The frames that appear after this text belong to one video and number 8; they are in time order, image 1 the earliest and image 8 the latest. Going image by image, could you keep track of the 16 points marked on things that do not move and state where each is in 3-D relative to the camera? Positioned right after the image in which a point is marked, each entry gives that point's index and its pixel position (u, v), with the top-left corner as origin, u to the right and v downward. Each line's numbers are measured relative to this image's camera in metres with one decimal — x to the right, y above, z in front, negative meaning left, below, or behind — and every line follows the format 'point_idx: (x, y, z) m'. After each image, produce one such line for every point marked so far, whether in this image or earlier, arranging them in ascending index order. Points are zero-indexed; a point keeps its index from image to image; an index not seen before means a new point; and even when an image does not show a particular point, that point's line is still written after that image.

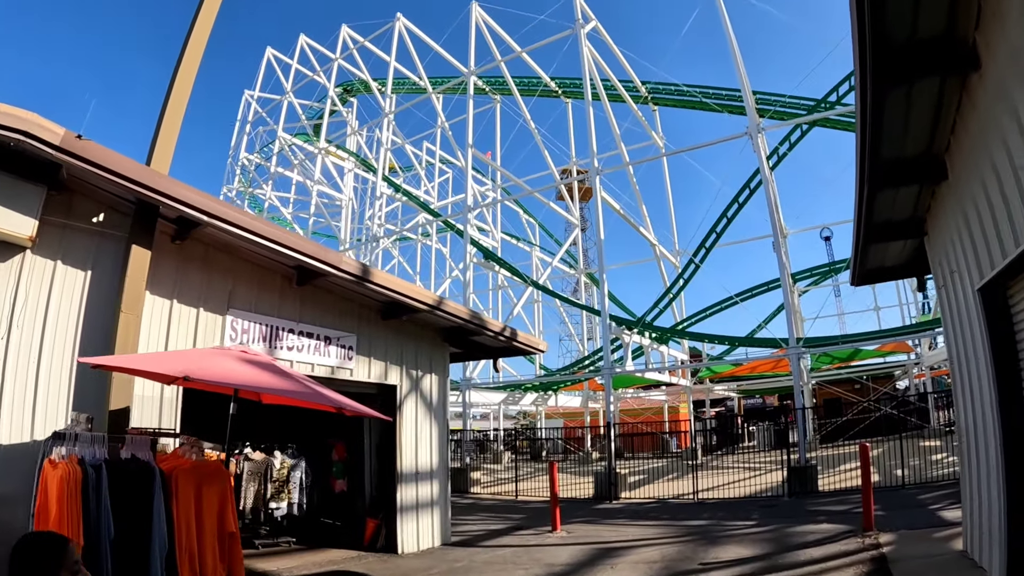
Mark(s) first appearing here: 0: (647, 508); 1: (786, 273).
0: (+2.7, -4.6, +13.6) m
1: (+7.6, +0.5, +18.5) m
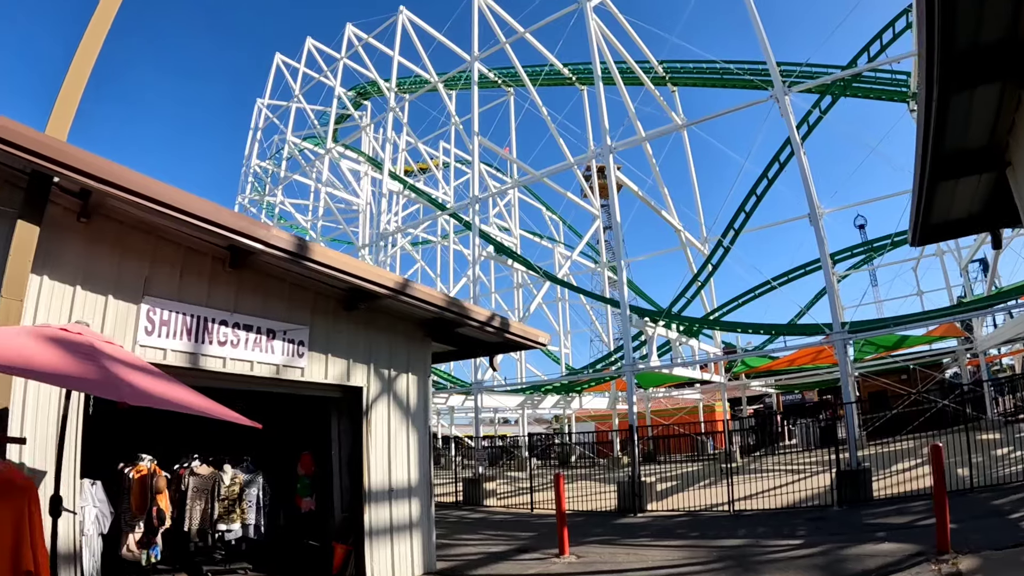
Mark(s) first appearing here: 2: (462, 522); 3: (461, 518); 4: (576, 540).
0: (+2.9, -4.3, +11.9) m
1: (+7.8, +1.0, +16.6) m
2: (-1.1, -5.0, +14.3) m
3: (-1.2, -5.2, +14.9) m
4: (+1.0, -4.3, +11.0) m
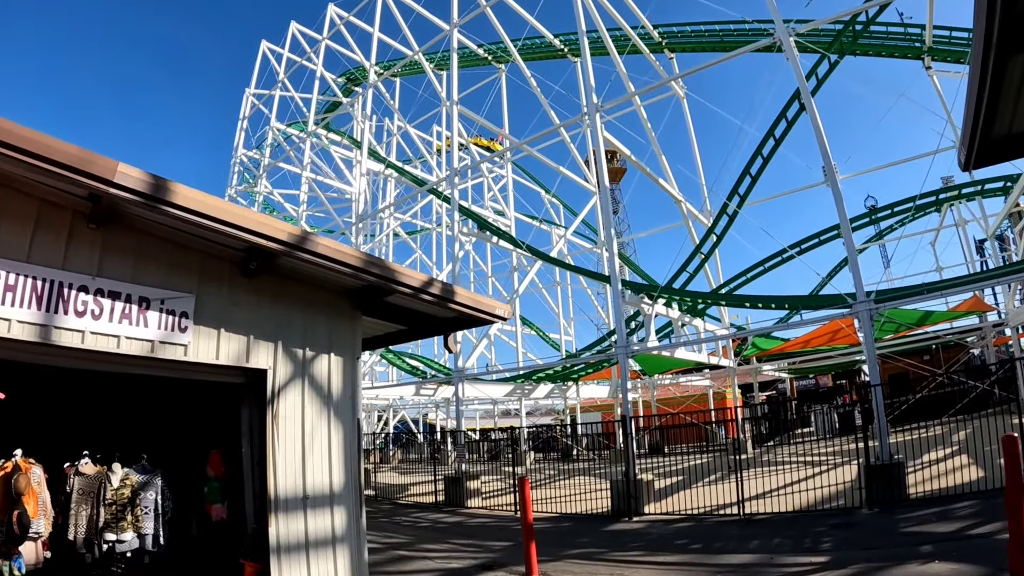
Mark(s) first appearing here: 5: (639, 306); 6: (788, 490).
0: (+2.4, -3.7, +10.2) m
1: (+7.3, +1.7, +14.7) m
2: (-1.5, -4.6, +12.6) m
3: (-1.5, -4.7, +13.2) m
4: (+0.6, -3.8, +9.3) m
5: (+2.8, -0.5, +17.2) m
6: (+5.0, -3.7, +12.0) m
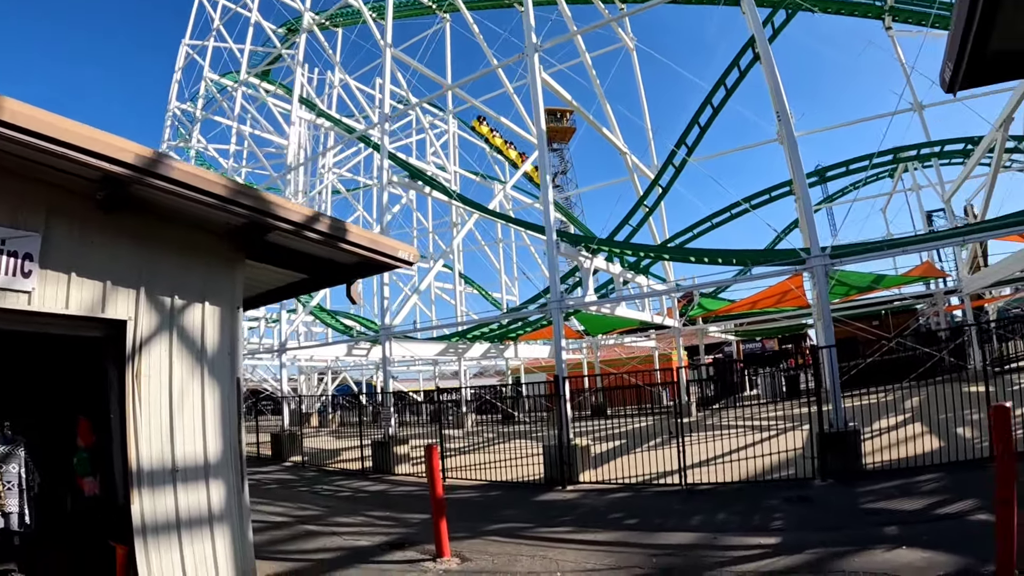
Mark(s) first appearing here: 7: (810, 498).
0: (+1.4, -3.0, +9.3) m
1: (+6.0, +2.5, +13.9) m
2: (-2.8, -3.6, +11.5) m
3: (-2.8, -3.7, +12.1) m
4: (-0.4, -3.1, +8.3) m
5: (+1.3, +0.7, +16.2) m
6: (+3.8, -2.9, +11.4) m
7: (+3.4, -2.4, +7.5) m
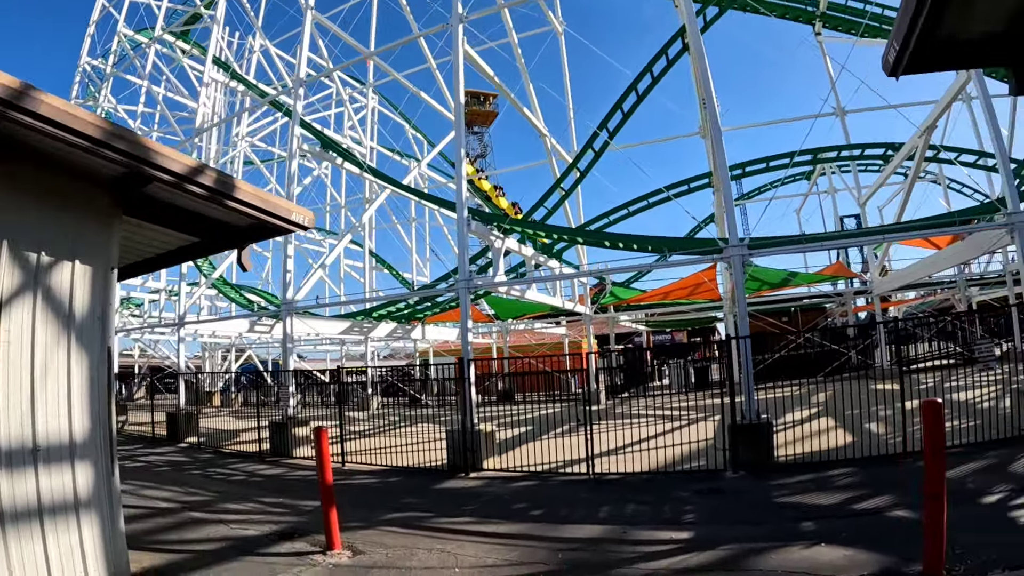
0: (+0.1, -2.8, +9.0) m
1: (+4.4, +2.7, +14.0) m
2: (-4.3, -3.1, +10.7) m
3: (-4.4, -3.2, +11.3) m
4: (-1.5, -2.8, +7.8) m
5: (-0.6, +1.1, +15.8) m
6: (+2.2, -2.7, +11.3) m
7: (+2.4, -2.3, +7.4) m
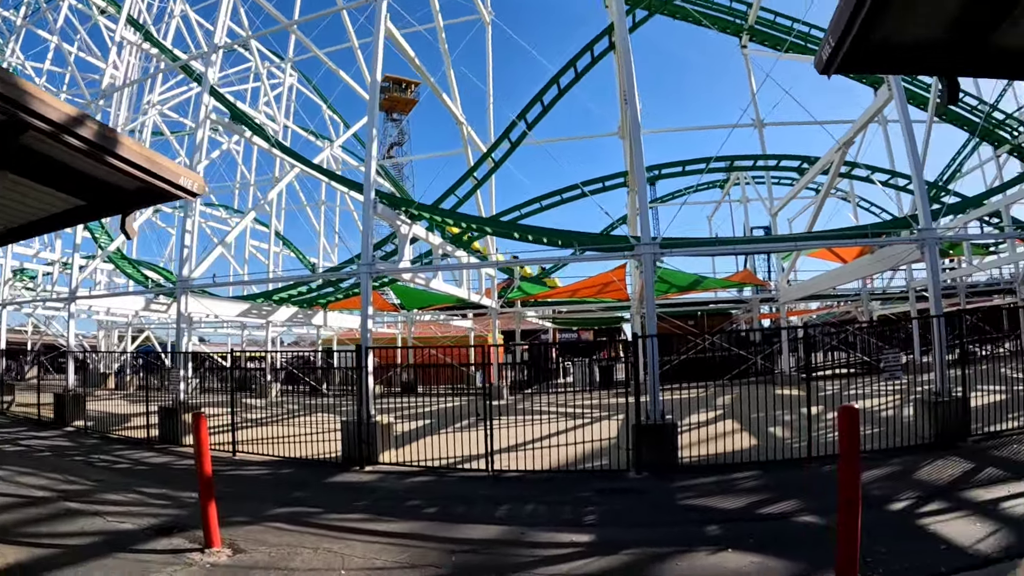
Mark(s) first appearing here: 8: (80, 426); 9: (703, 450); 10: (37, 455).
0: (-1.2, -2.5, +8.5) m
1: (+2.7, +2.7, +14.0) m
2: (-5.8, -2.6, +9.5) m
3: (-6.0, -2.7, +10.1) m
4: (-2.7, -2.5, +7.0) m
5: (-2.6, +1.4, +15.1) m
6: (+0.6, -2.6, +11.1) m
7: (+1.2, -2.2, +7.2) m
8: (-11.2, -3.3, +16.1) m
9: (+2.6, -2.2, +9.2) m
10: (-8.6, -2.8, +11.3) m
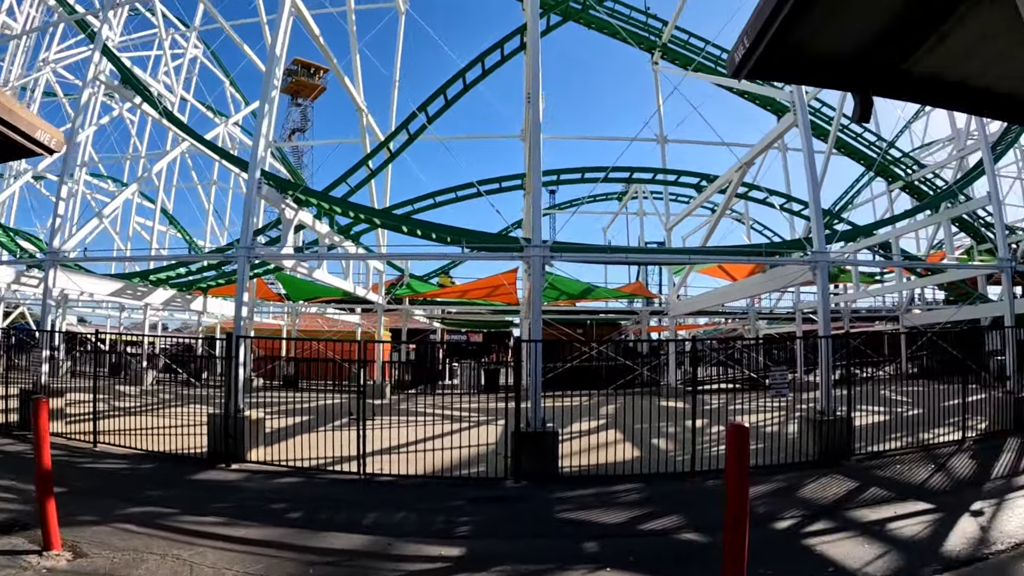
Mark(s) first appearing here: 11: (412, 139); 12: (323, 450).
0: (-2.7, -2.3, +7.7) m
1: (+0.7, +2.6, +13.8) m
2: (-7.4, -2.0, +8.0) m
3: (-7.7, -2.1, +8.6) m
4: (-4.0, -2.1, +6.0) m
5: (-4.8, +1.7, +14.0) m
6: (-1.4, -2.5, +10.5) m
7: (-0.1, -2.2, +6.8) m
8: (-13.8, -2.3, +13.7) m
9: (+1.0, -2.3, +8.9) m
10: (-10.5, -2.0, +9.3) m
11: (-2.2, +3.6, +16.4) m
12: (-3.0, -2.6, +10.5) m
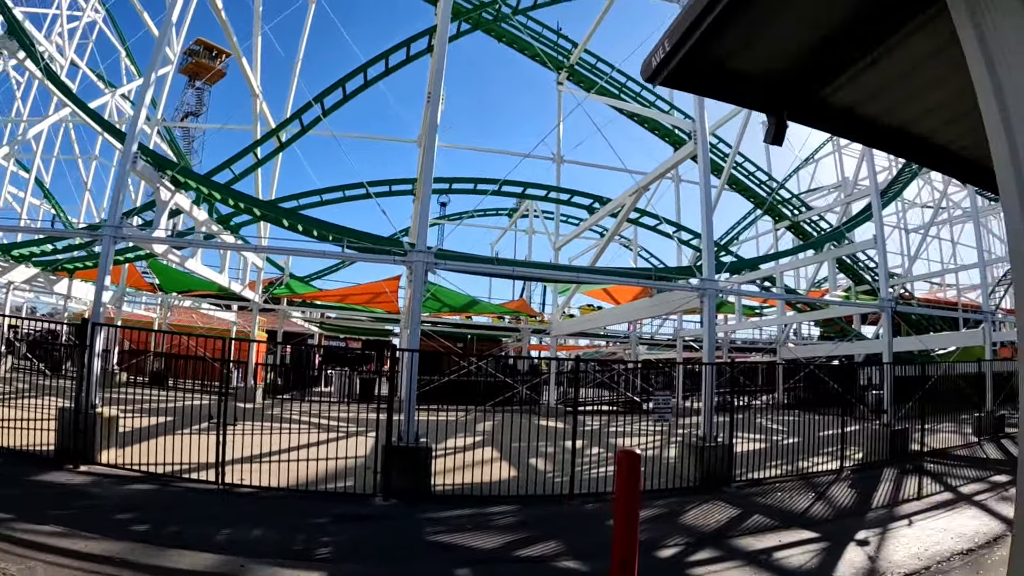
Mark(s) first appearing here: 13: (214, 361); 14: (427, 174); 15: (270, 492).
0: (-4.0, -2.2, +6.8) m
1: (-1.3, +2.4, +13.5) m
2: (-8.7, -1.5, +6.4) m
3: (-9.1, -1.6, +6.9) m
4: (-5.0, -1.9, +5.0) m
5: (-6.7, +2.0, +12.8) m
6: (-3.1, -2.5, +9.8) m
7: (-1.3, -2.2, +6.3) m
8: (-15.9, -1.4, +11.1) m
9: (-0.6, -2.4, +8.6) m
10: (-11.9, -1.3, +7.2) m
11: (-4.4, +3.6, +15.6) m
12: (-4.7, -2.4, +9.5) m
13: (-5.7, -1.5, +13.5) m
14: (-1.3, +2.3, +13.6) m
15: (-2.7, -2.3, +7.3) m
